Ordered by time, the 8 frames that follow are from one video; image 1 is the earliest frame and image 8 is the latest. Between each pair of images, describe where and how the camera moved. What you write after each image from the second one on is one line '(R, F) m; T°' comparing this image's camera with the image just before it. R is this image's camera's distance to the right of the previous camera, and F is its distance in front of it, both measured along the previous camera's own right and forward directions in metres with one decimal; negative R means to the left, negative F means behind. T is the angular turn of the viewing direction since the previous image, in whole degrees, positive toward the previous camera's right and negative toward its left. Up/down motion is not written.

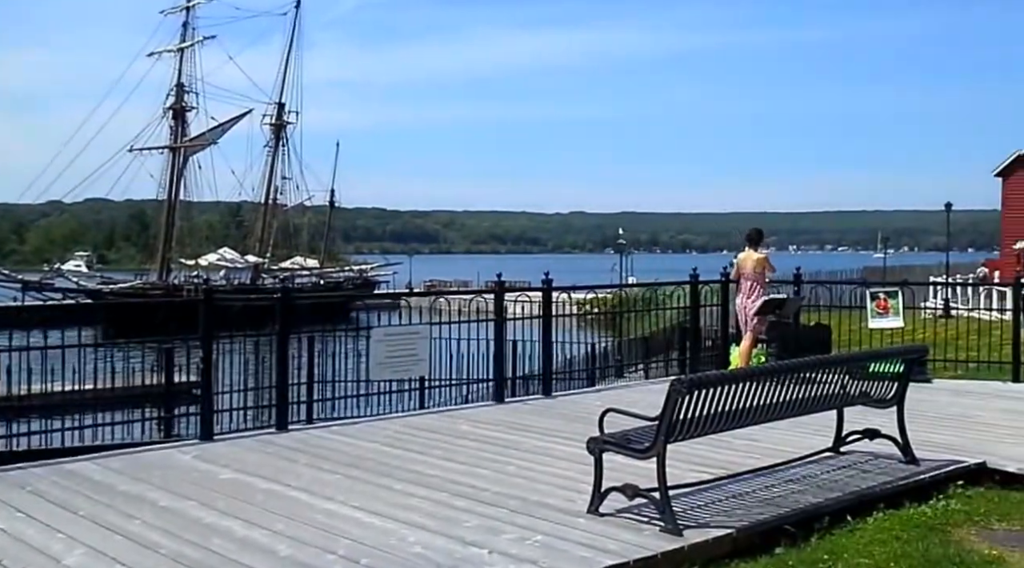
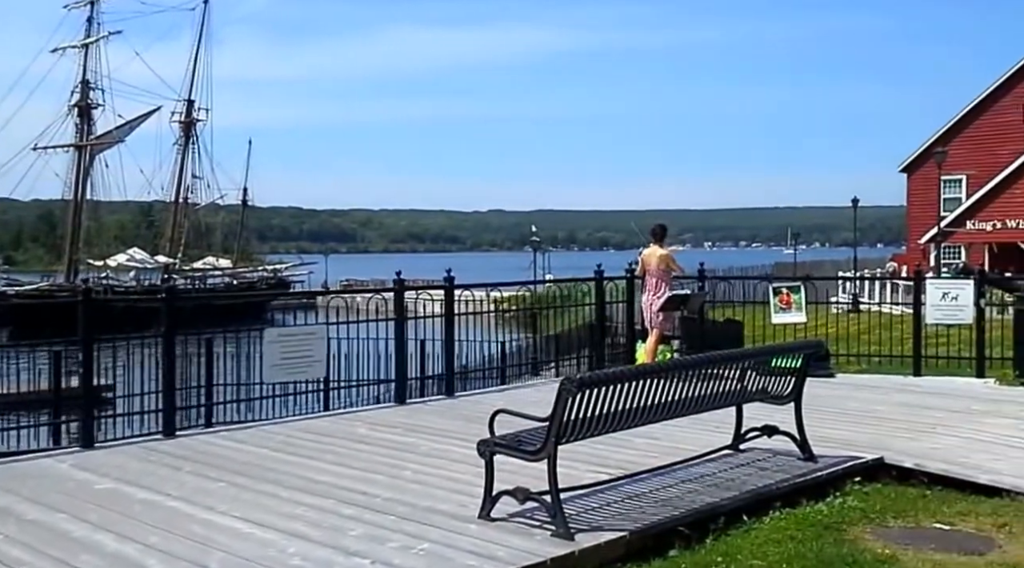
(+0.1, +0.2) m; +4°
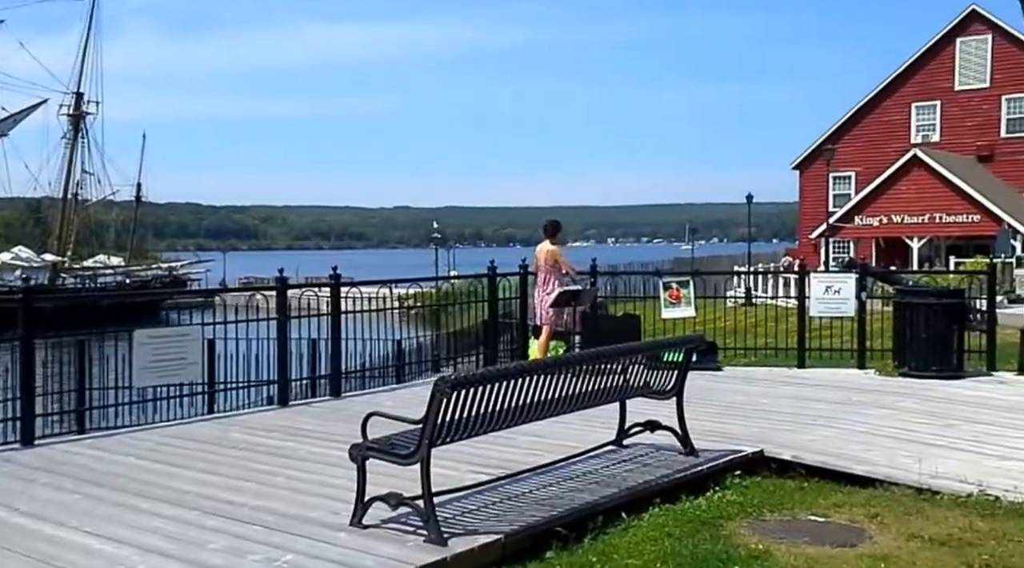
(+0.1, +0.1) m; +5°
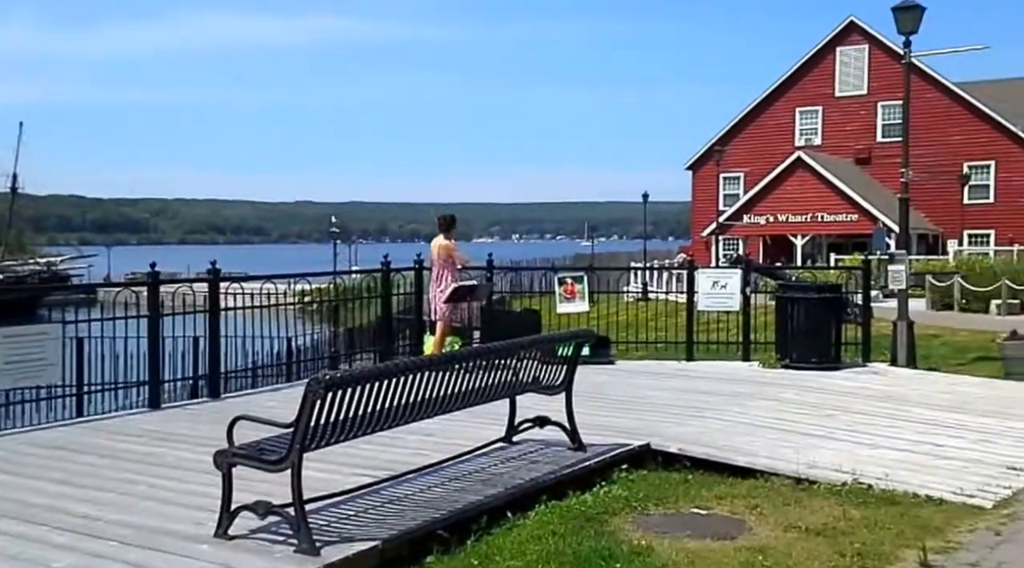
(+0.1, +0.1) m; +5°
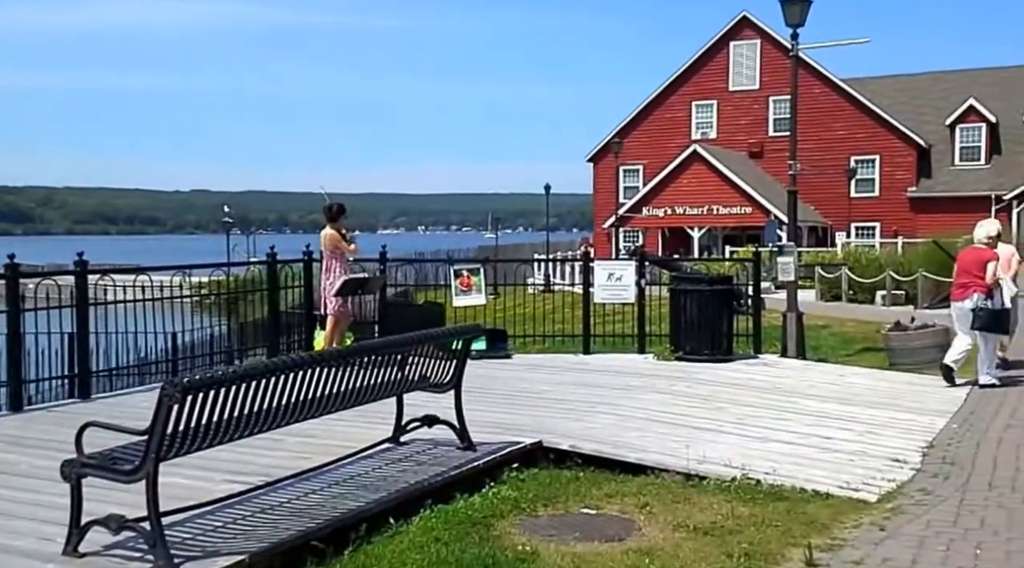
(+0.1, +0.2) m; +5°
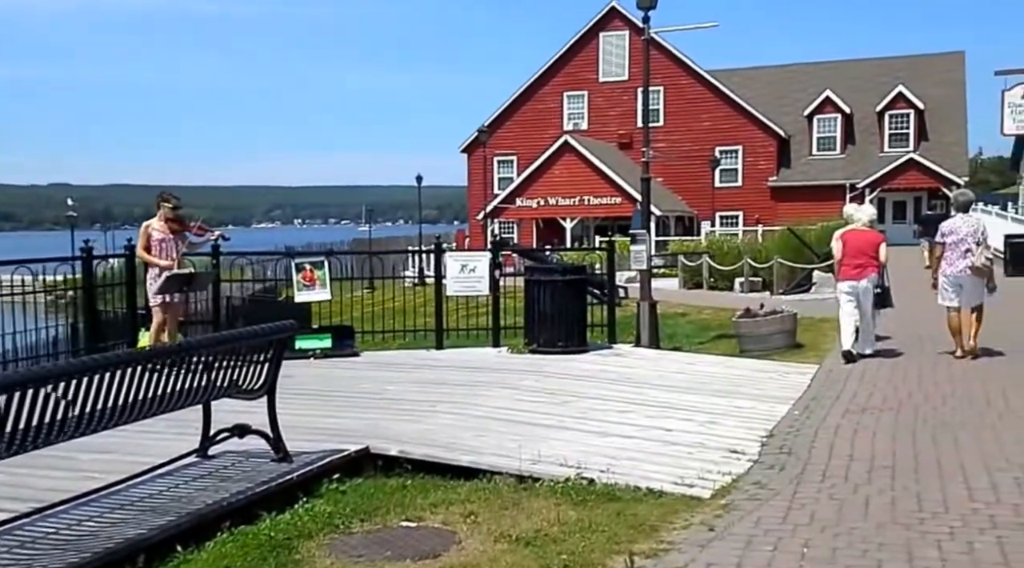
(+0.3, +0.4) m; +7°
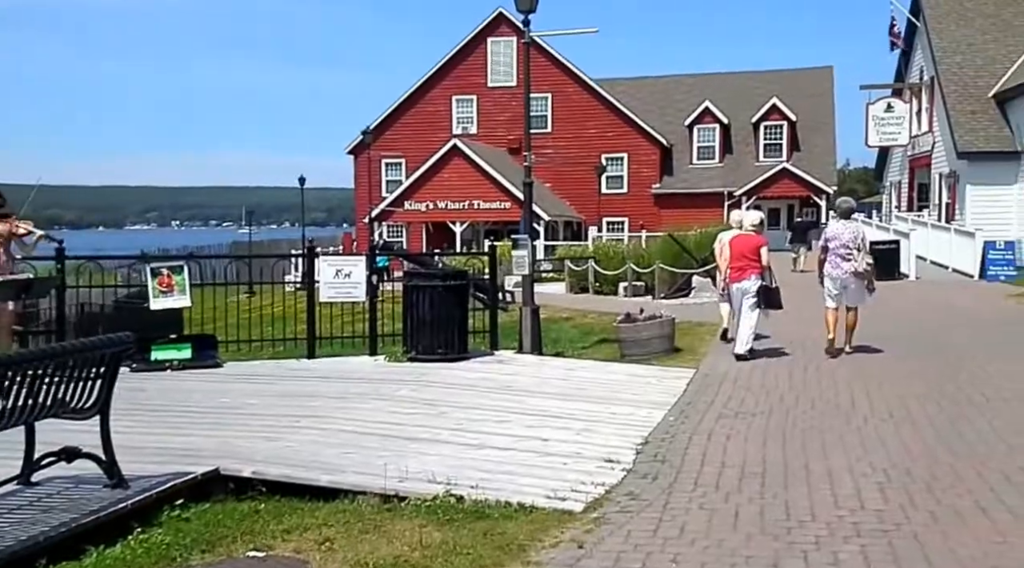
(+0.1, +0.3) m; +6°
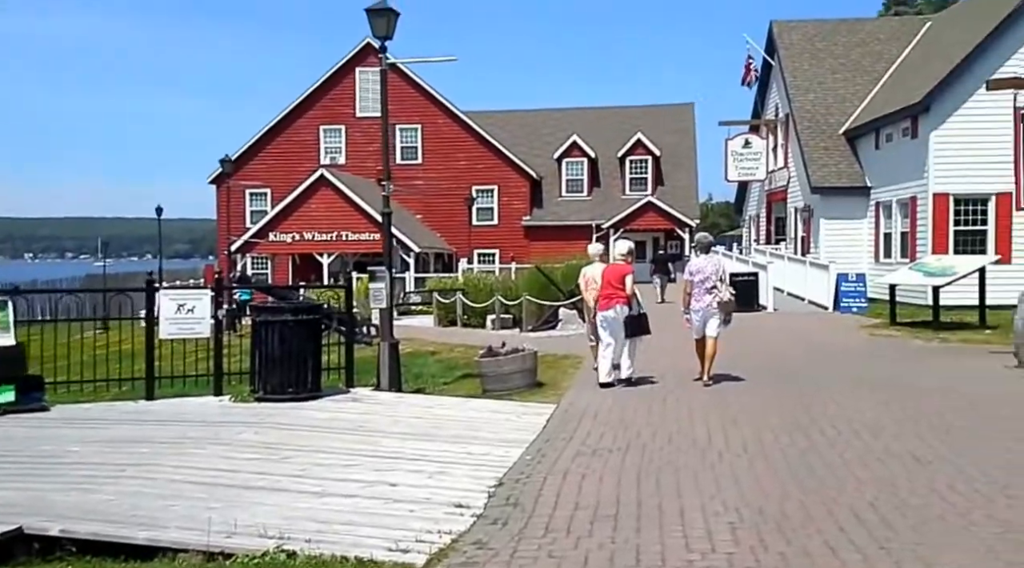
(+0.2, +0.3) m; +7°
